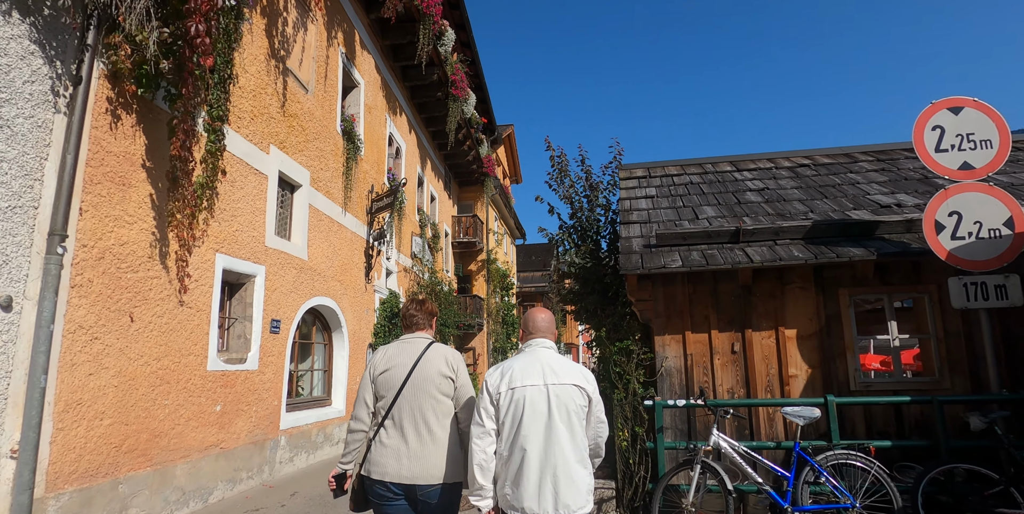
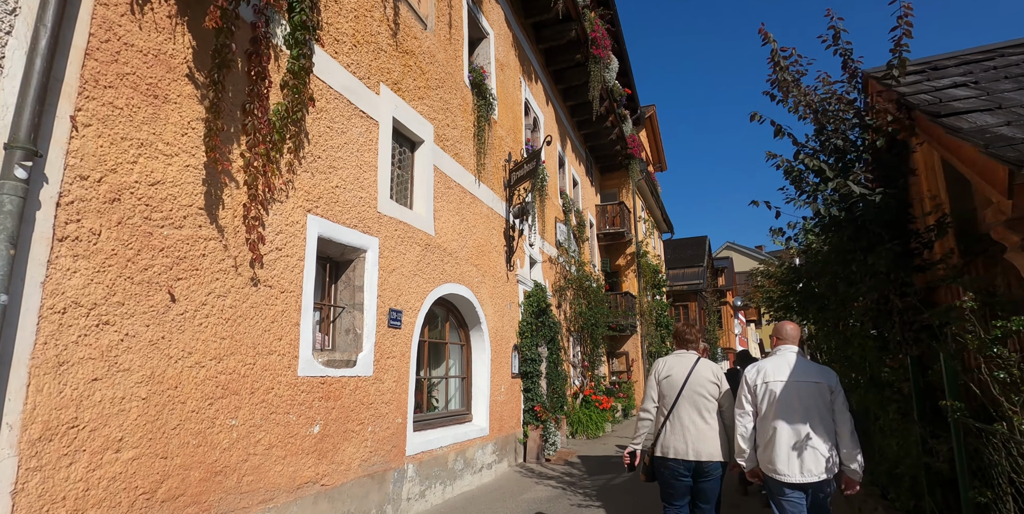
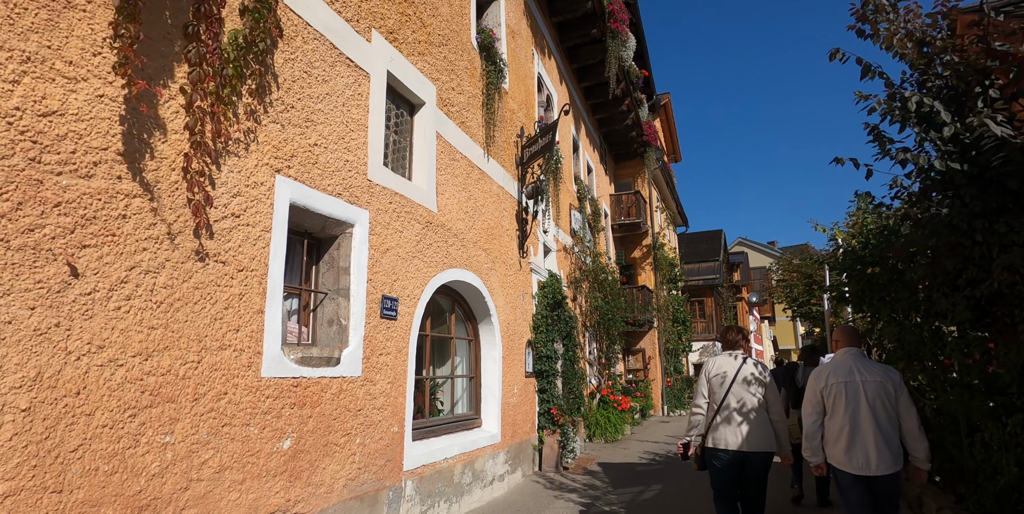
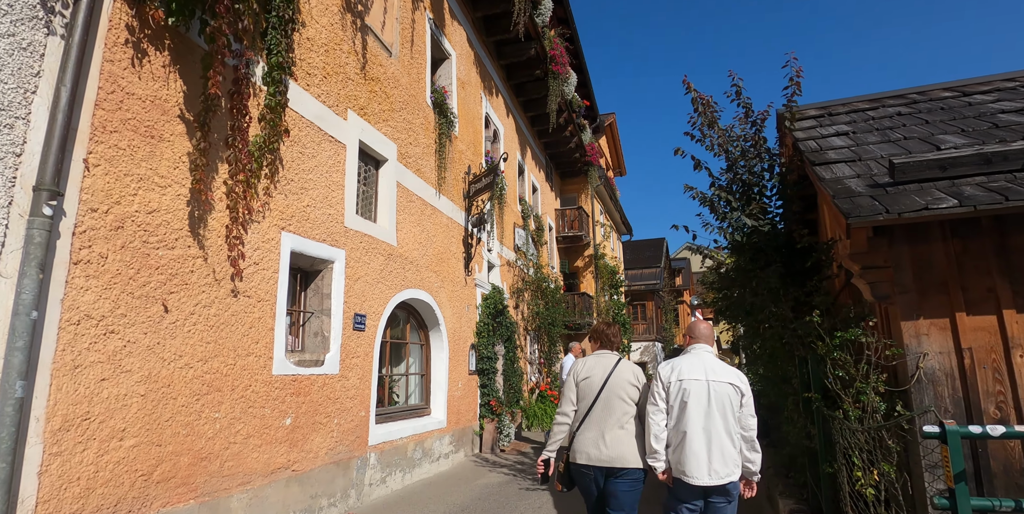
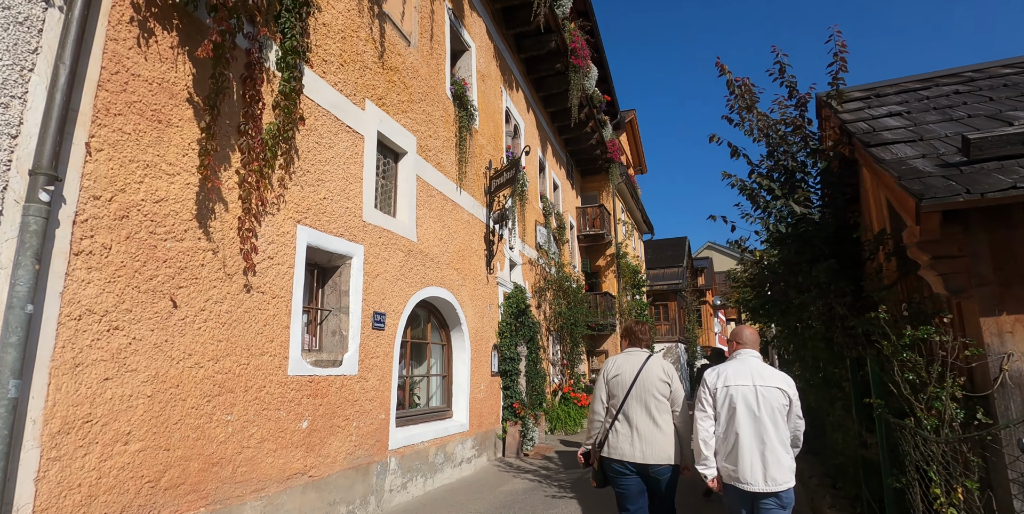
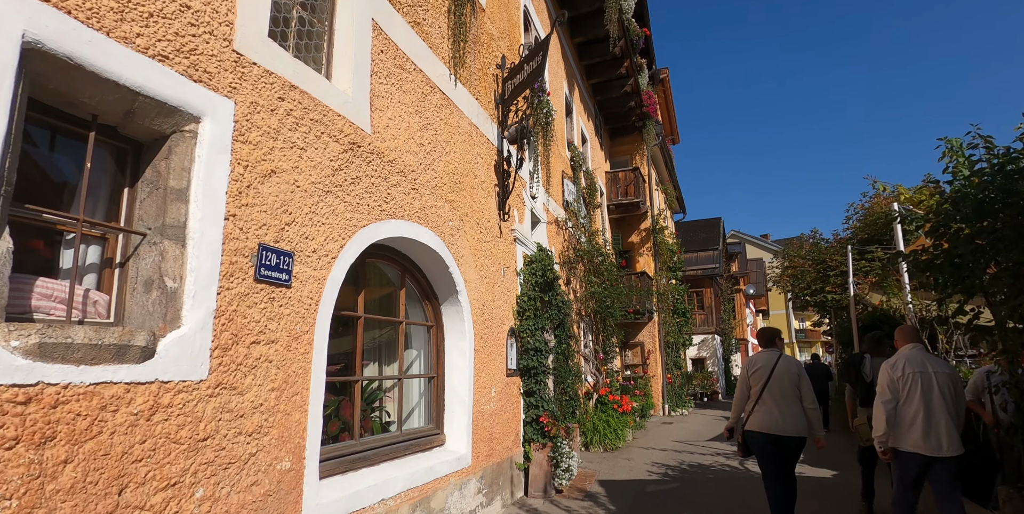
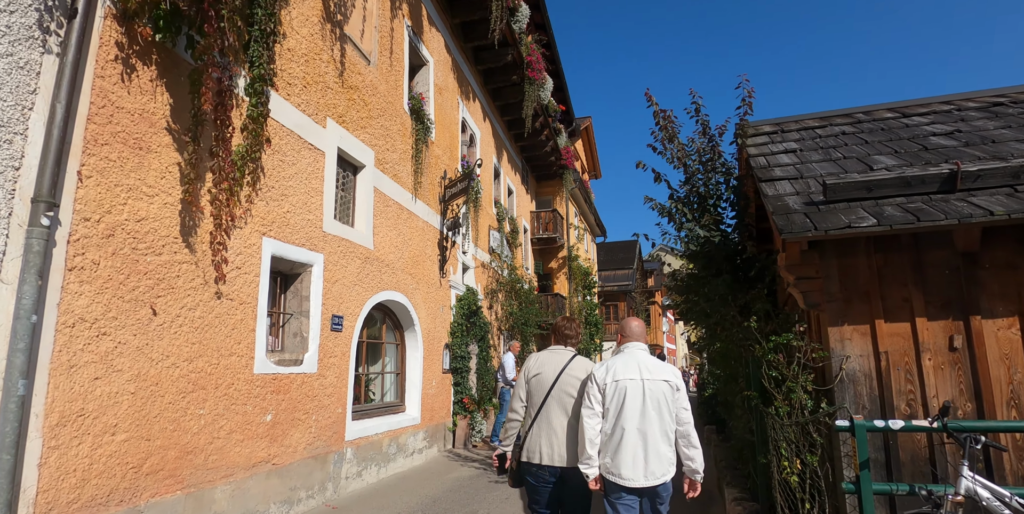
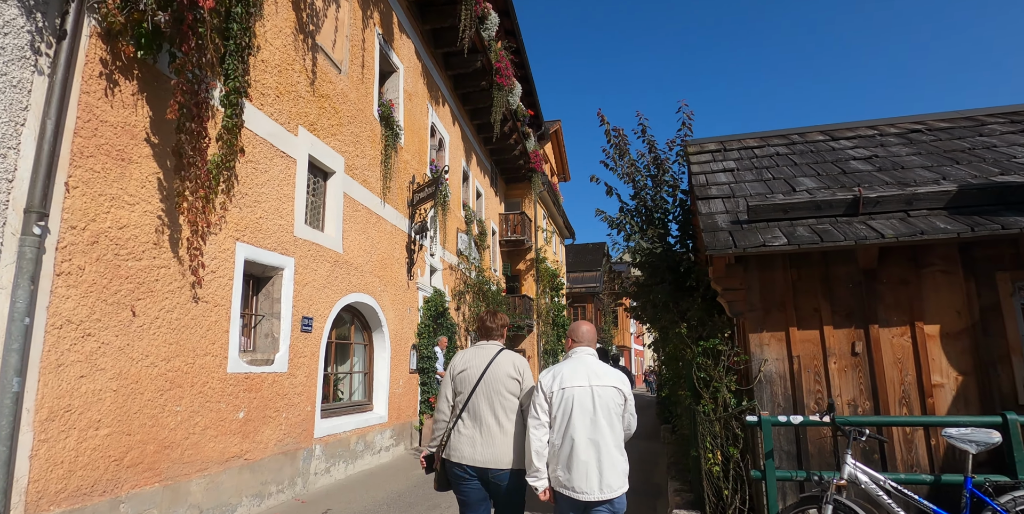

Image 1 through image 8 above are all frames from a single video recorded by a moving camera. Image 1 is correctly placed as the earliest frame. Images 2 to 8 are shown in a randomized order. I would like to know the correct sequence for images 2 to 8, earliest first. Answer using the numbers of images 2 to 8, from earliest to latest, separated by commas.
8, 7, 4, 5, 2, 3, 6
